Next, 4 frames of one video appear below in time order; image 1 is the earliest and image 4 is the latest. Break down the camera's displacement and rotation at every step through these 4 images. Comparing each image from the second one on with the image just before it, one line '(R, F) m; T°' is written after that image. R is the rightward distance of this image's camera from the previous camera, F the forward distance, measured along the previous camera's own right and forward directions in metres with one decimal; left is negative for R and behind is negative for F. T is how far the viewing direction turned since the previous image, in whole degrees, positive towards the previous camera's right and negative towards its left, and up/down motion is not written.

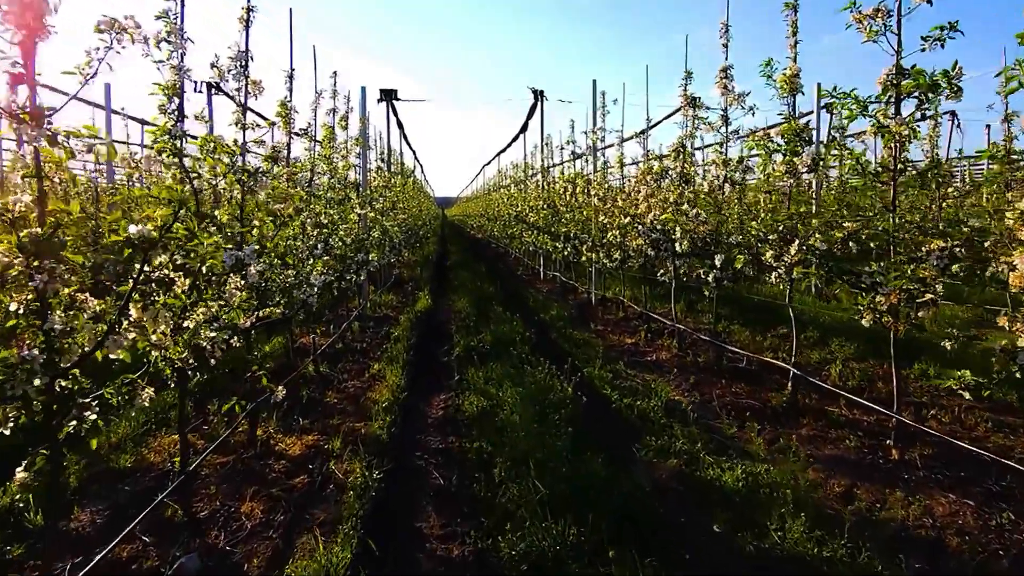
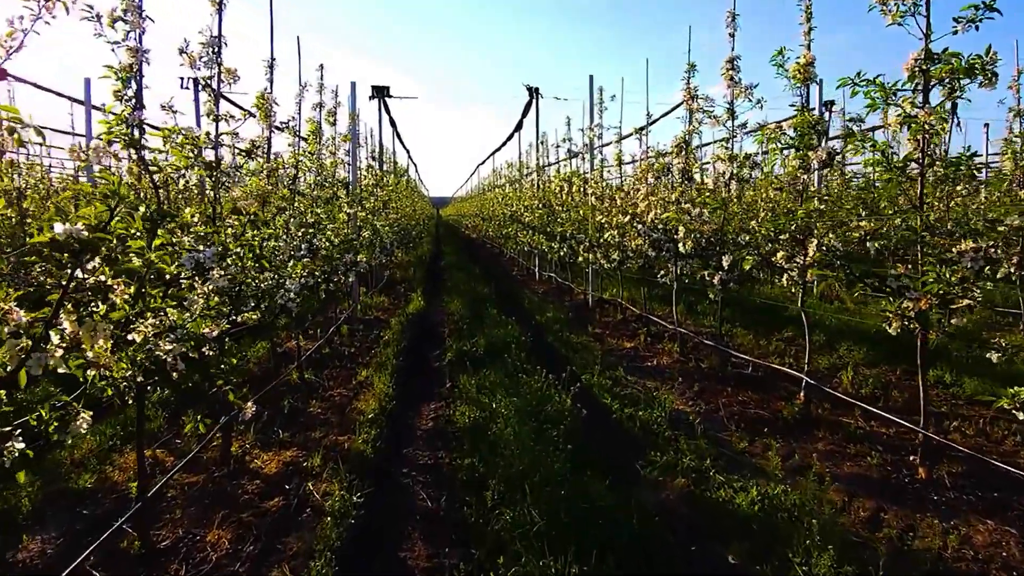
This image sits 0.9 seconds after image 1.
(0.0, +0.4) m; 0°
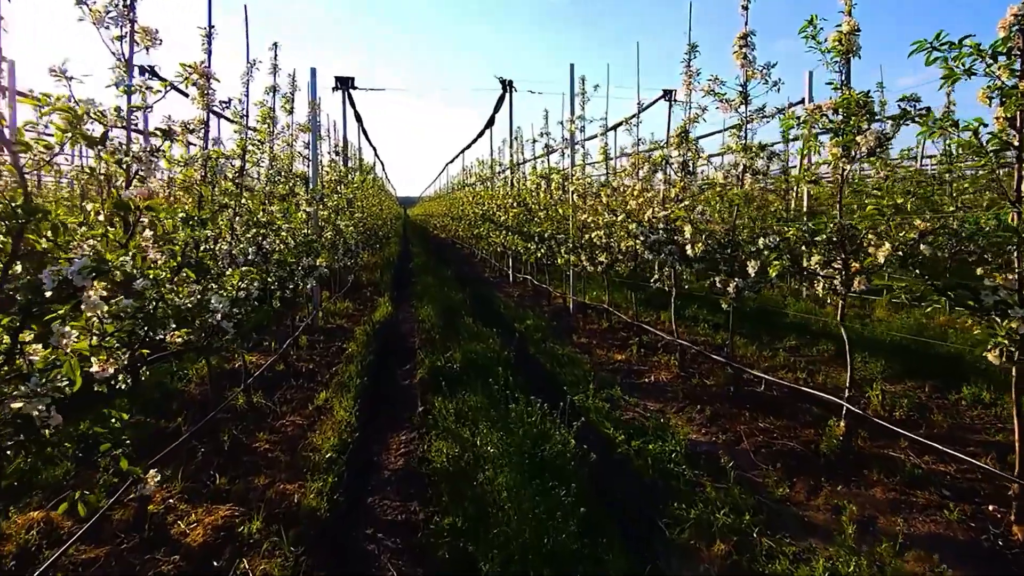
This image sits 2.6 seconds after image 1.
(-0.1, +0.9) m; +3°
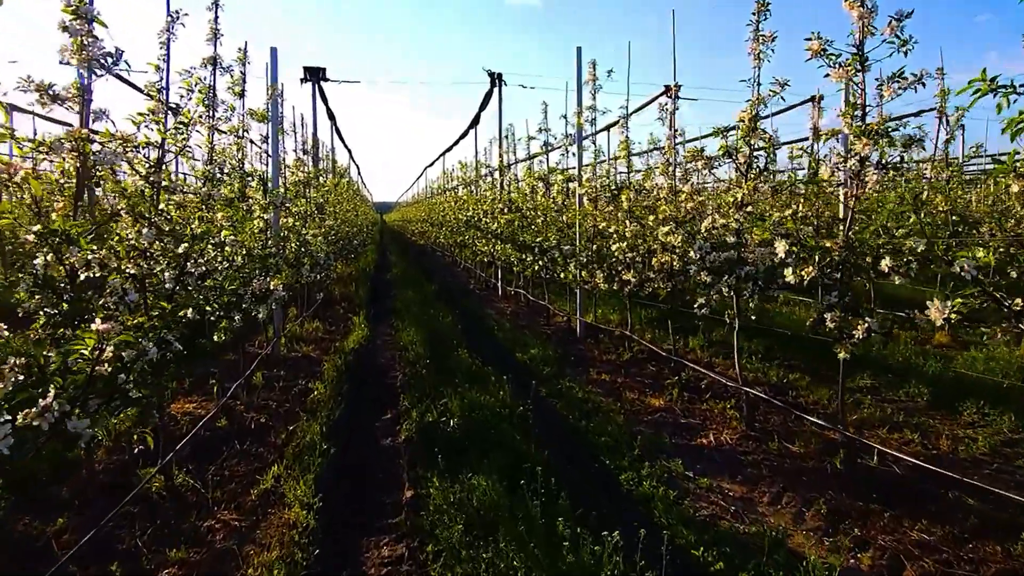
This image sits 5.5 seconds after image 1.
(-0.3, +1.7) m; +2°
